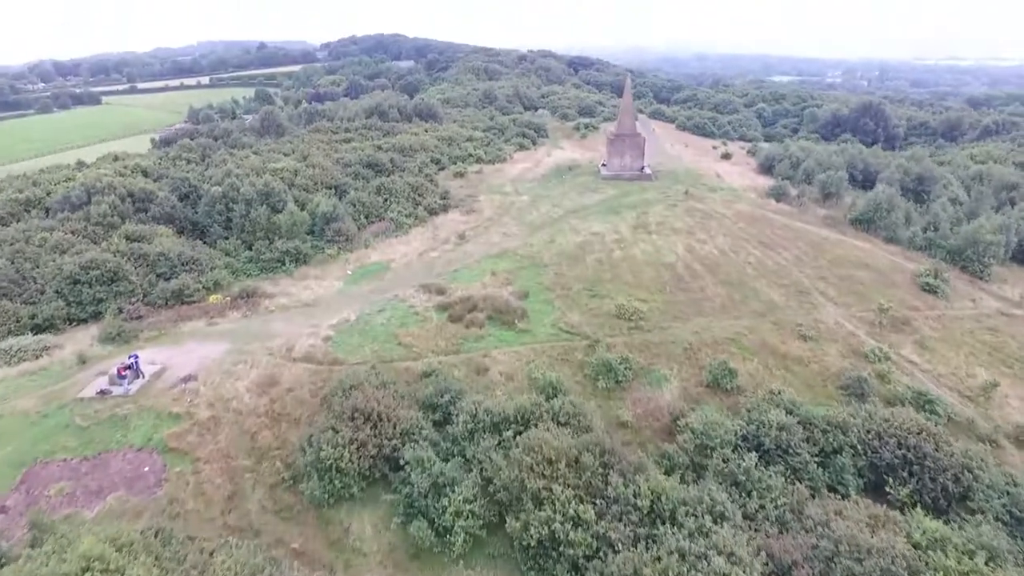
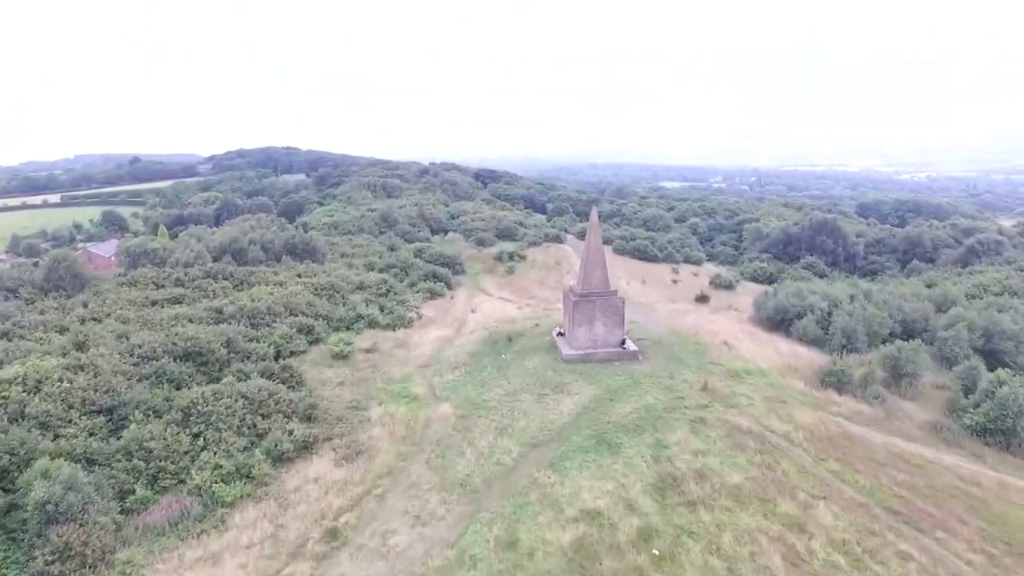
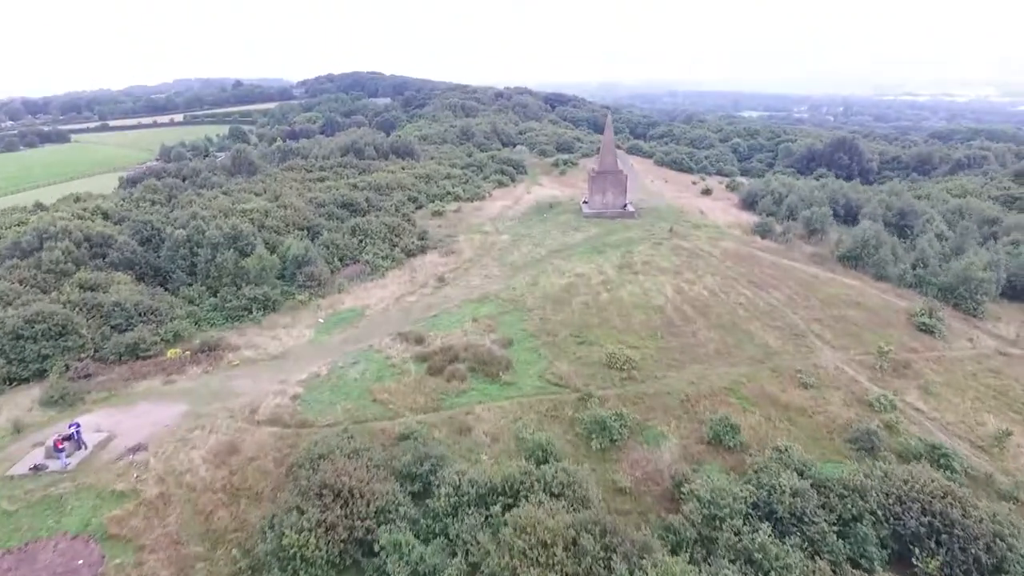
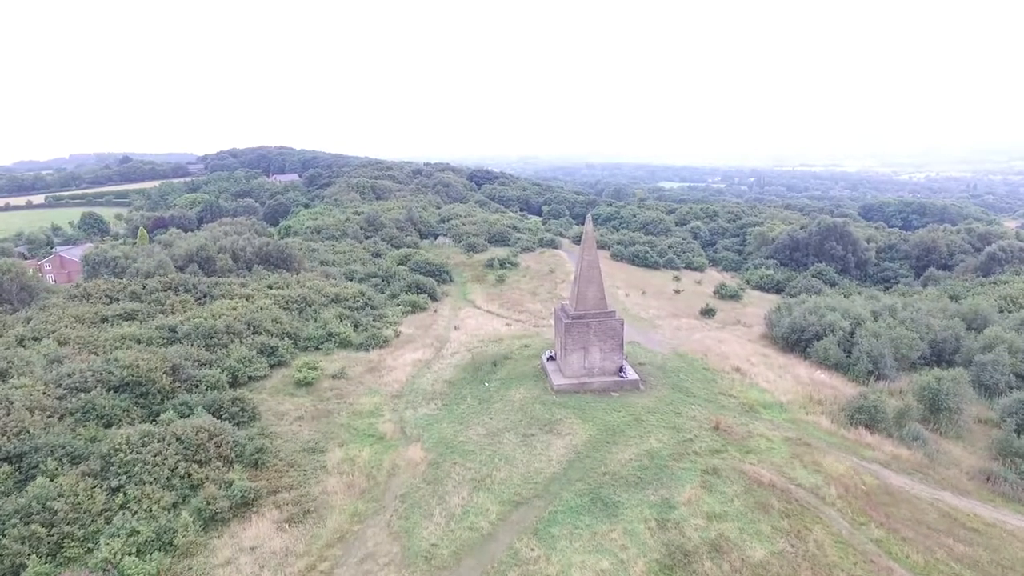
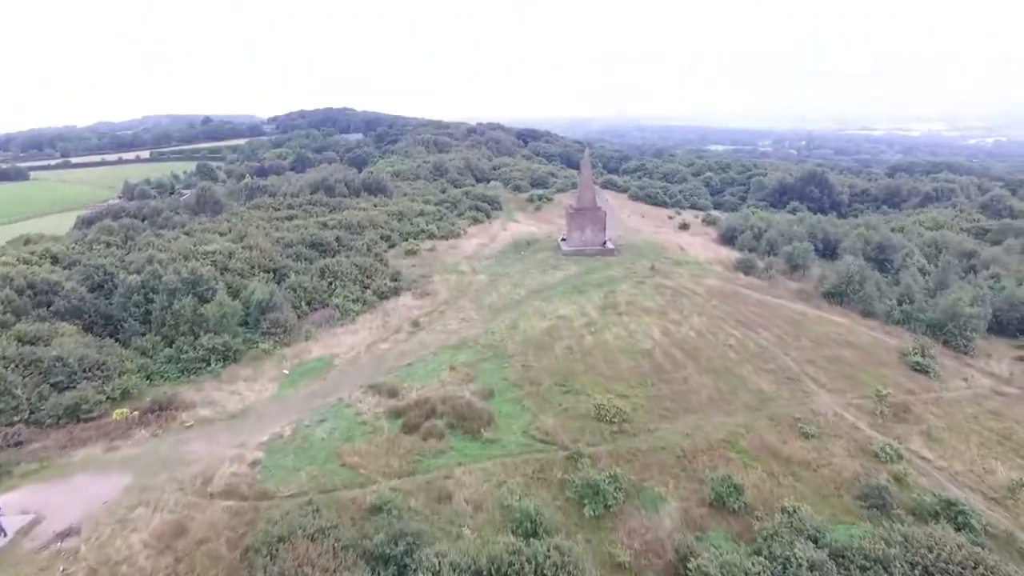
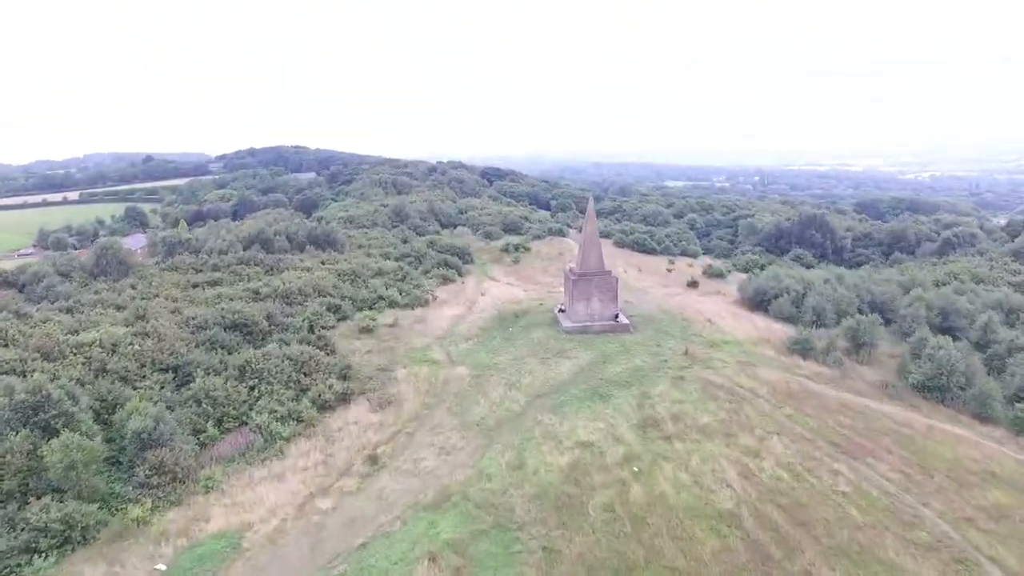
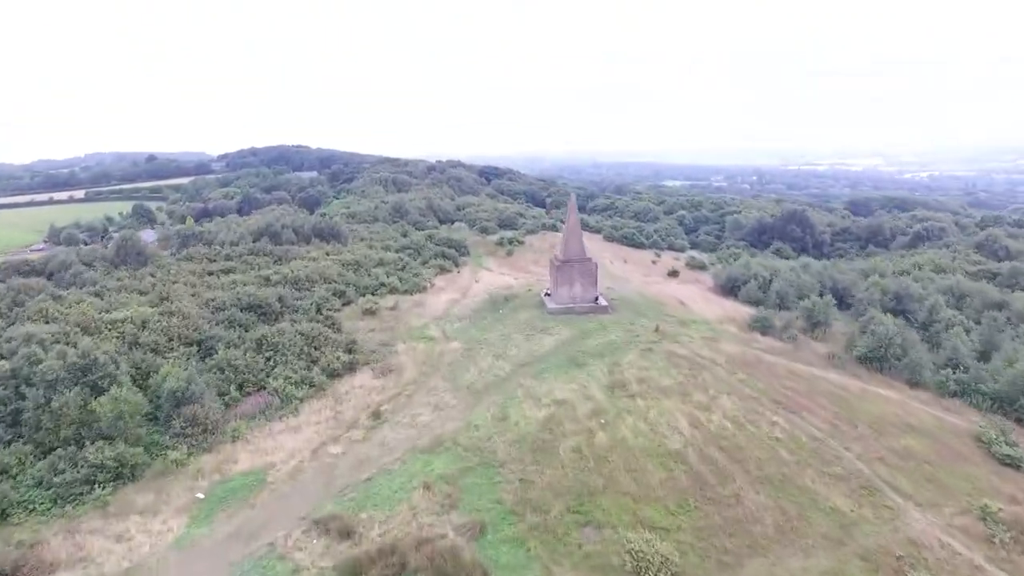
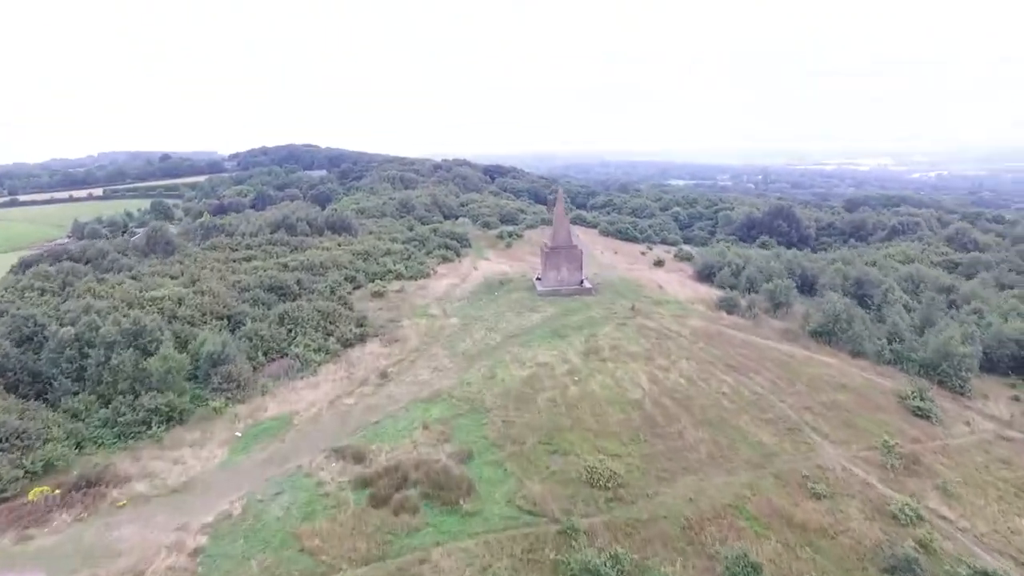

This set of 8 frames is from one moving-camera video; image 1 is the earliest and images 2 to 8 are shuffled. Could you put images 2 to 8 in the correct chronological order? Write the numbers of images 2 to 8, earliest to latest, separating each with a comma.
3, 5, 8, 7, 6, 2, 4
